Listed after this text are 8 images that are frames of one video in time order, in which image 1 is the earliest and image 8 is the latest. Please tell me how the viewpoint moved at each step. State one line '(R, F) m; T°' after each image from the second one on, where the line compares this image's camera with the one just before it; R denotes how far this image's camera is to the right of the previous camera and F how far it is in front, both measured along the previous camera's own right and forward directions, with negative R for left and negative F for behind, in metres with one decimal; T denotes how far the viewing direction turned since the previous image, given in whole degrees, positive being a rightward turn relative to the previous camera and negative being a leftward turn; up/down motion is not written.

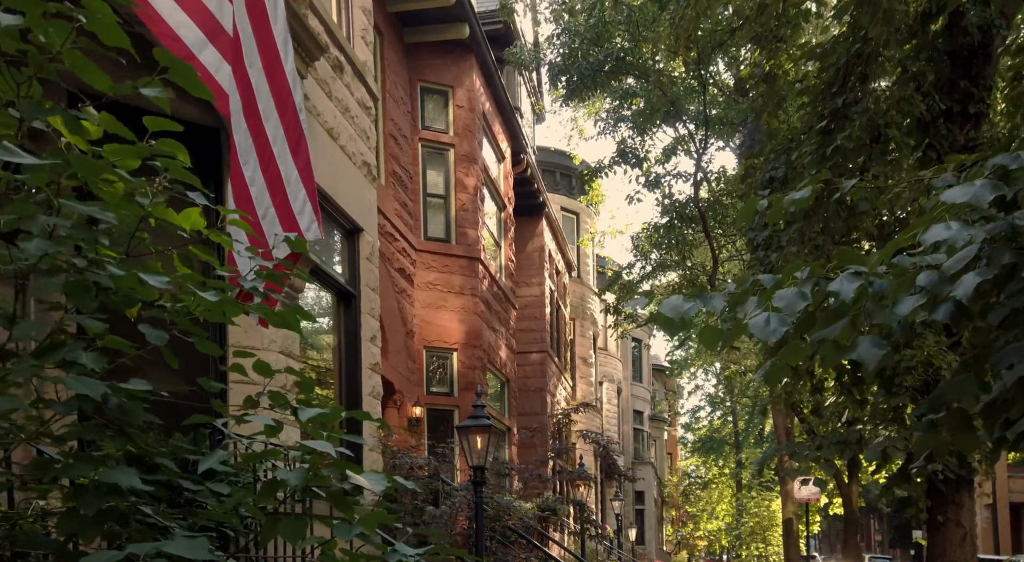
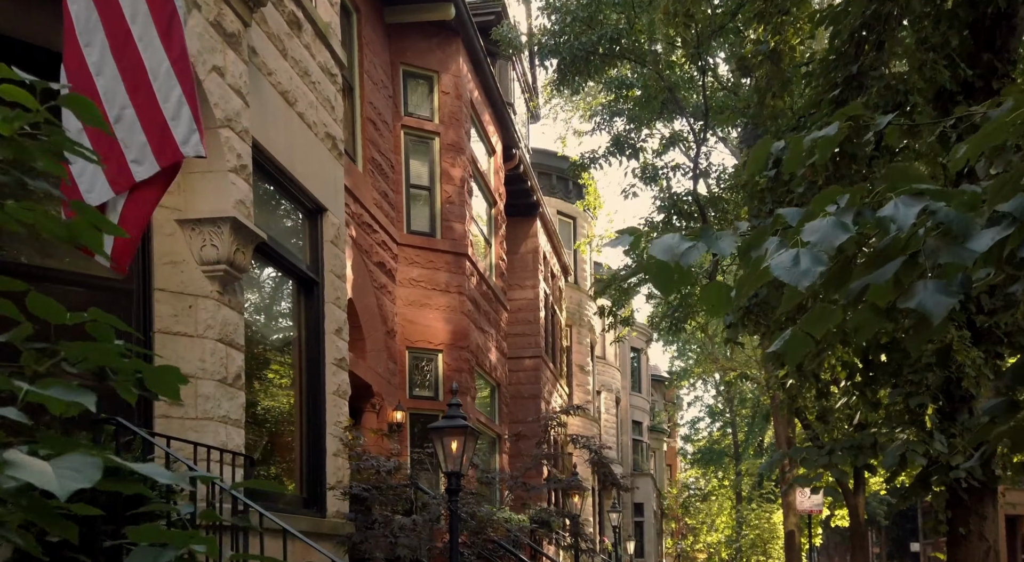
(+0.1, +0.9) m; 0°
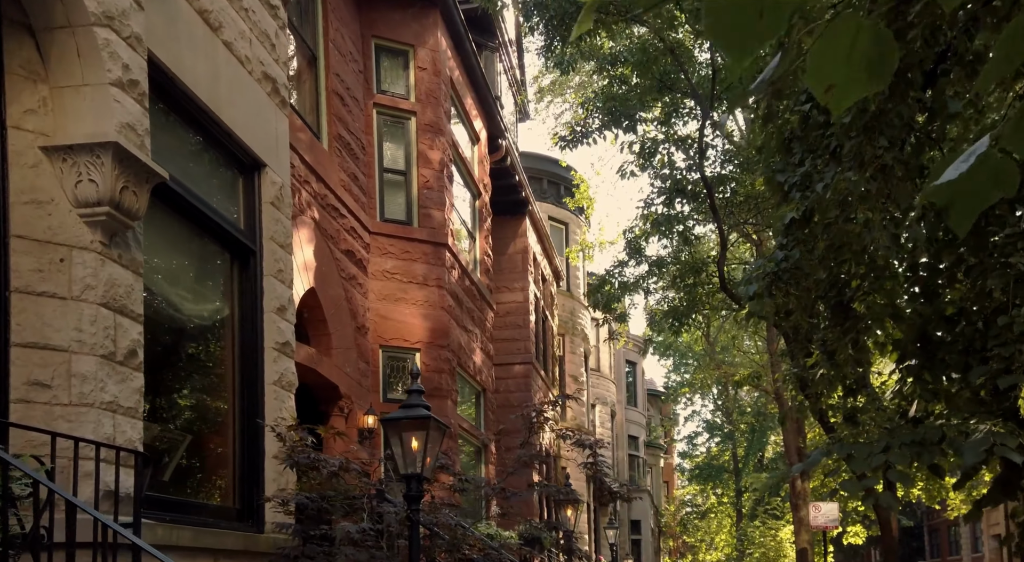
(+0.1, +1.3) m; 0°
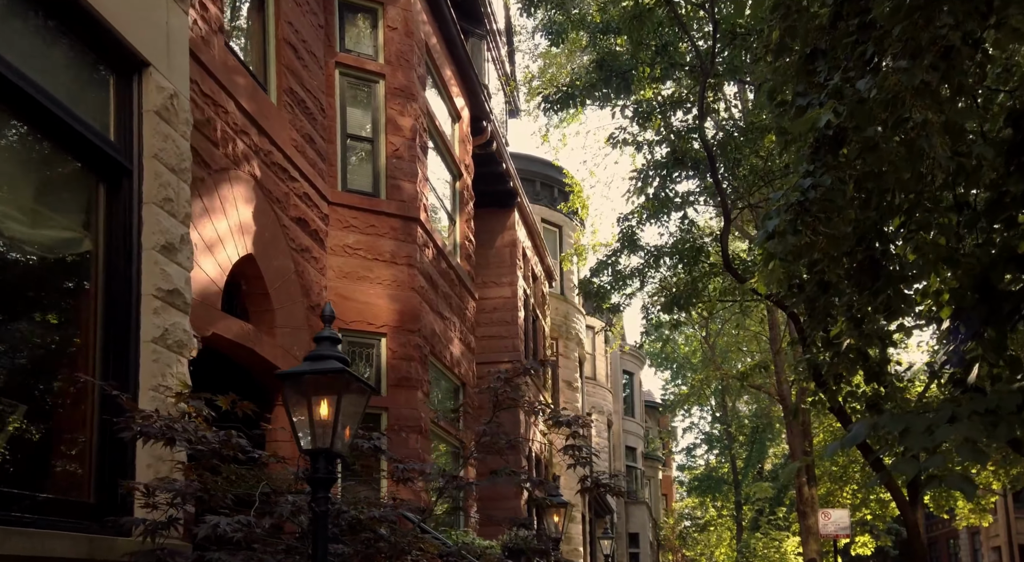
(+0.2, +1.6) m; 0°
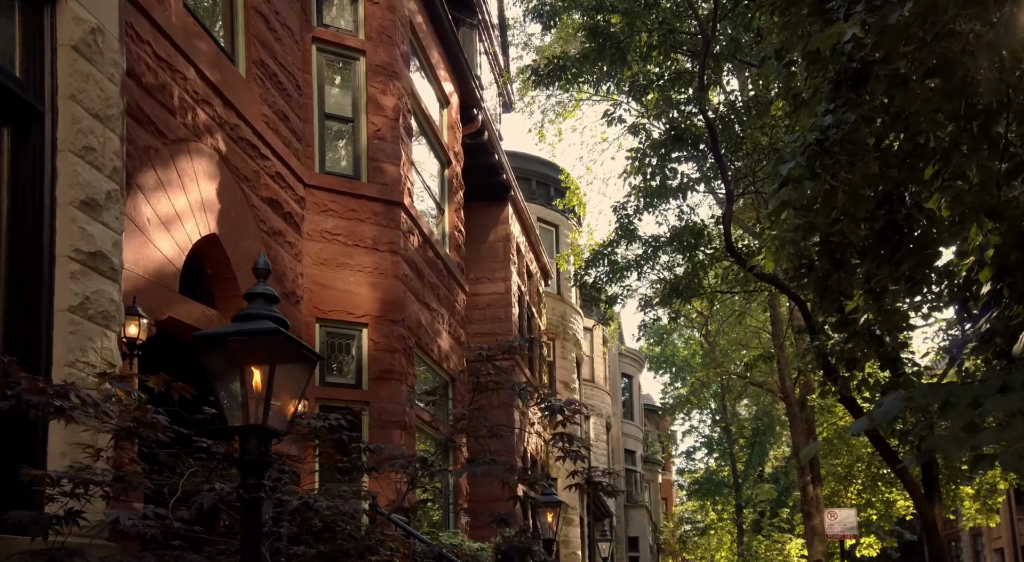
(+0.1, +0.7) m; 0°
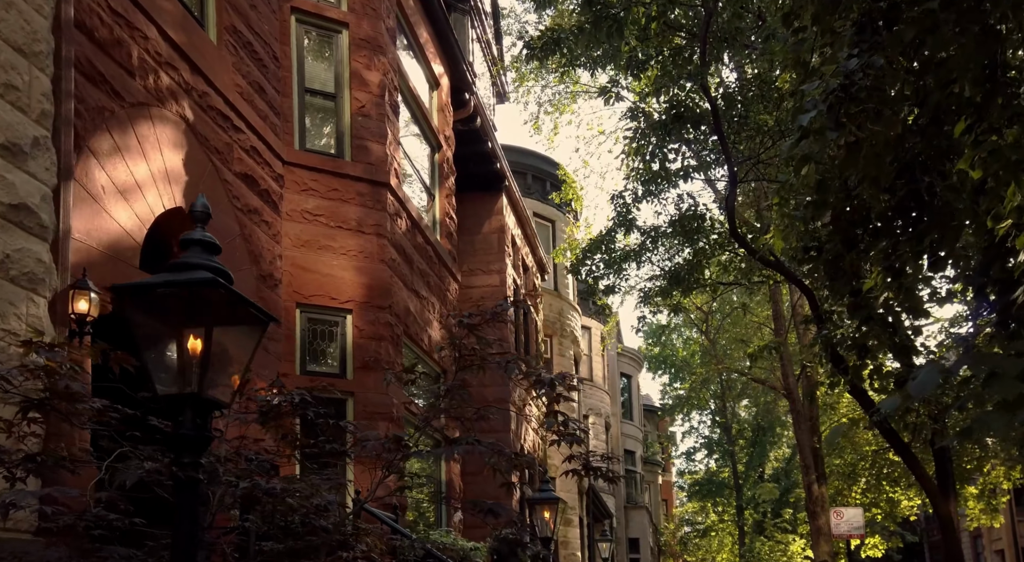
(0.0, +0.6) m; 0°
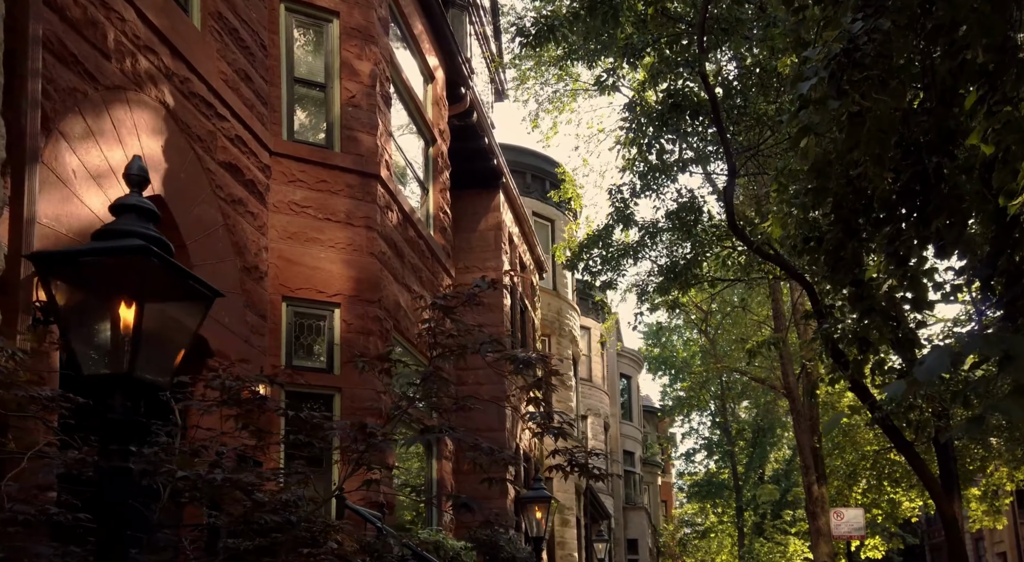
(+0.1, +0.2) m; 0°
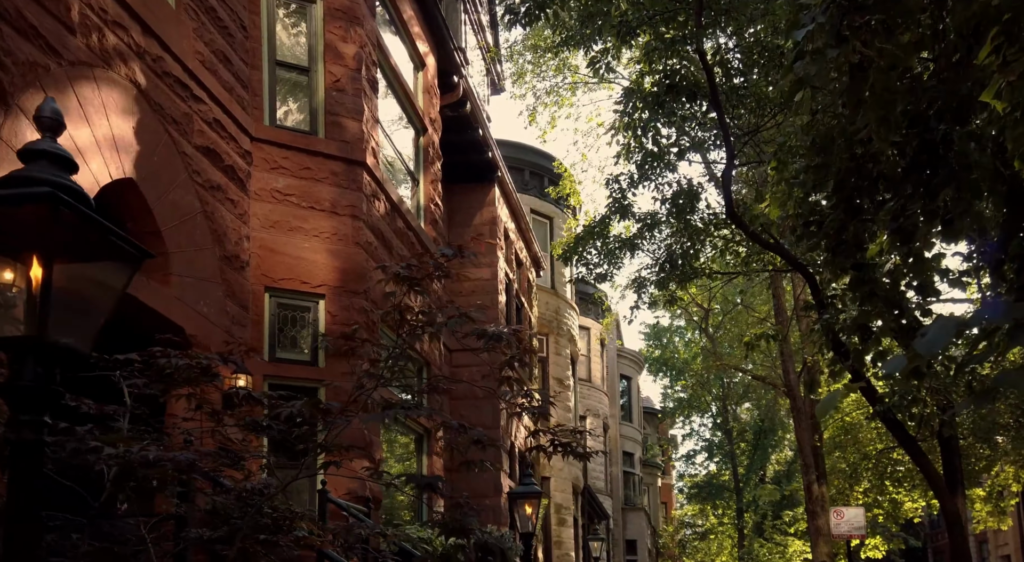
(+0.1, +0.3) m; 0°
